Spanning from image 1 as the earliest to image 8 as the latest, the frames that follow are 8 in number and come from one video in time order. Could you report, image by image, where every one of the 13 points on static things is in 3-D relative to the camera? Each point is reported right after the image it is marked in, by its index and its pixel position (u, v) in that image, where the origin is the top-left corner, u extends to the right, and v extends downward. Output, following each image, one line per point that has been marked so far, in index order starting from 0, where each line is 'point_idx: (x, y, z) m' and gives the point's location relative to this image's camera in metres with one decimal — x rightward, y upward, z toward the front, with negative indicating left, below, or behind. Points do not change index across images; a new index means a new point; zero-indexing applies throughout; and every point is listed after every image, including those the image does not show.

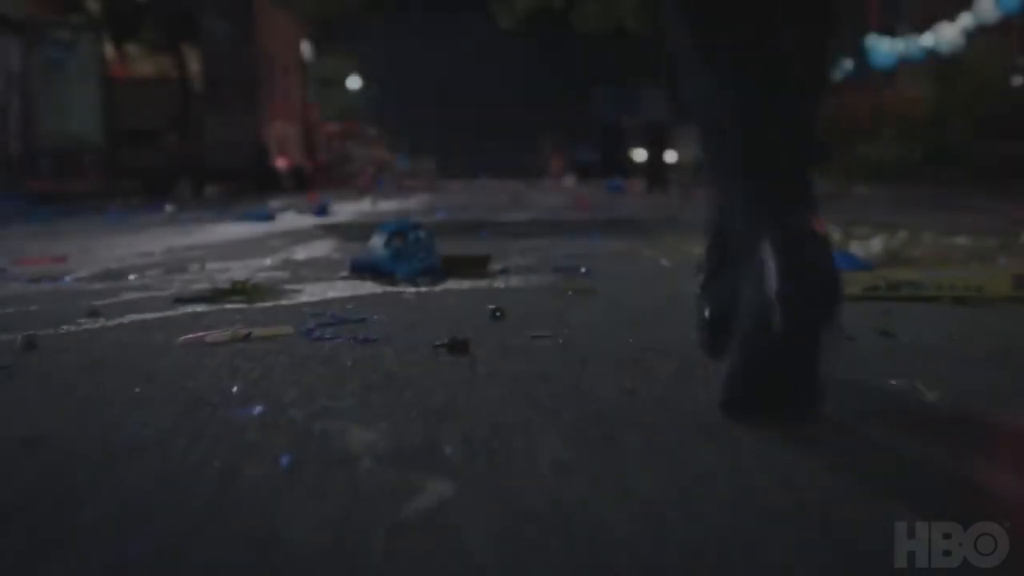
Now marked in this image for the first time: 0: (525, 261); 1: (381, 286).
0: (0.0, +0.1, +5.5) m
1: (-0.3, 0.0, +4.3) m
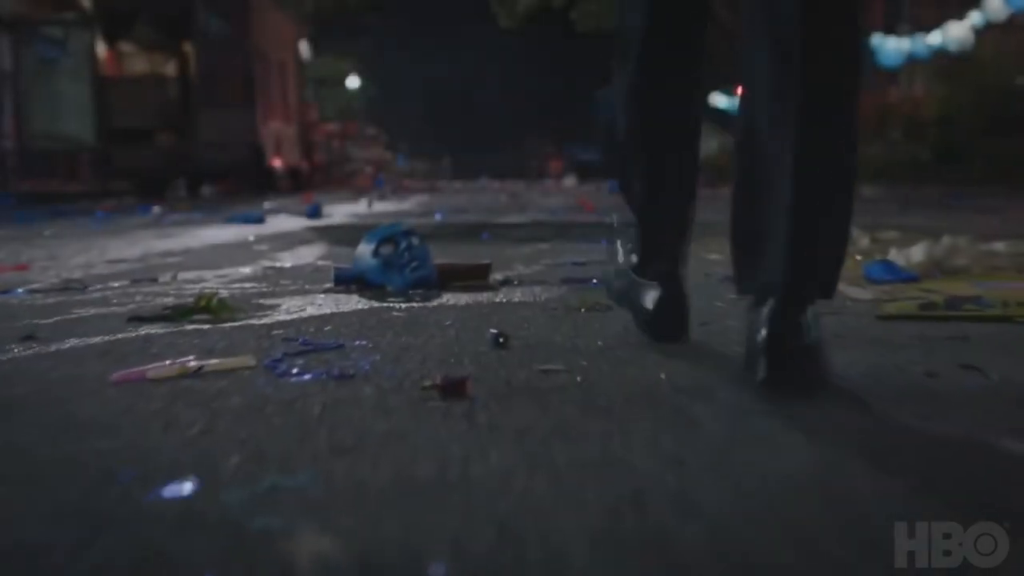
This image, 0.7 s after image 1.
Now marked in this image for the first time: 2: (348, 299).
0: (0.0, +0.1, +5.0) m
1: (-0.3, 0.0, +3.8) m
2: (-0.4, 0.0, +3.9) m
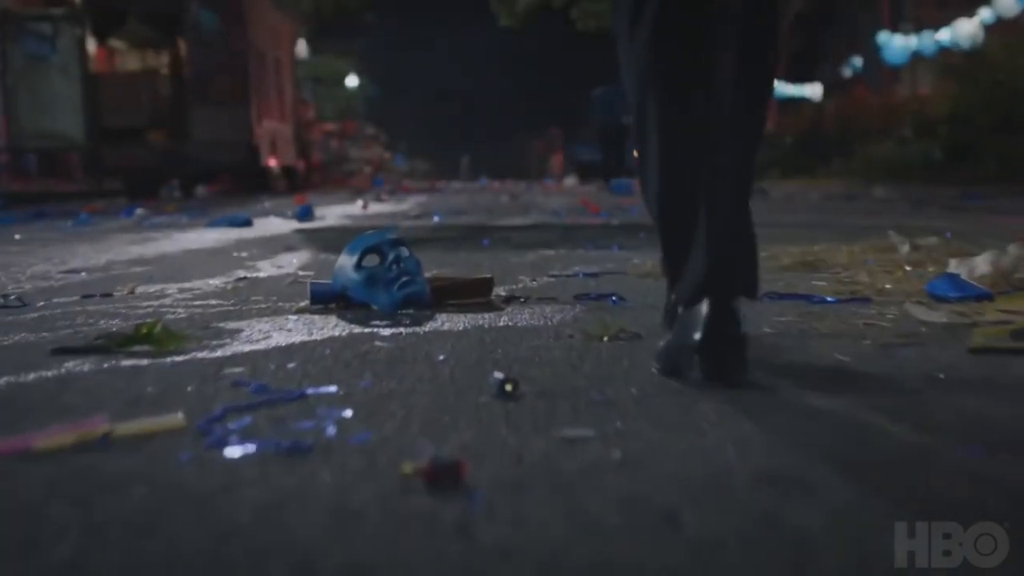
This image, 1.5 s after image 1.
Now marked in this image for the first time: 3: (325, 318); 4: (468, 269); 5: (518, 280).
0: (0.0, 0.0, +4.4) m
1: (-0.3, -0.1, +3.2) m
2: (-0.4, -0.1, +3.3) m
3: (-0.4, -0.1, +3.3) m
4: (-0.1, +0.1, +5.2) m
5: (0.0, 0.0, +4.6) m
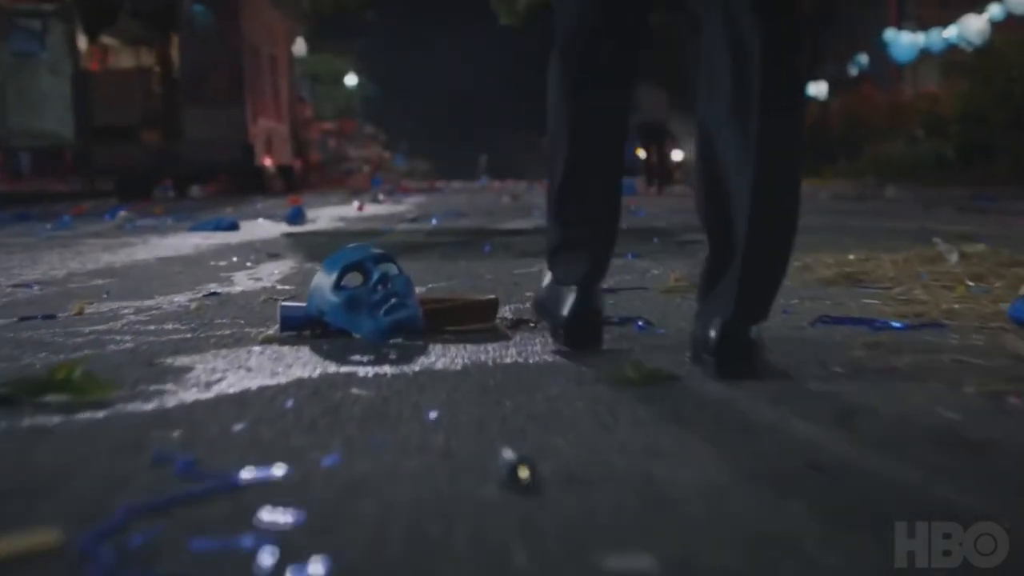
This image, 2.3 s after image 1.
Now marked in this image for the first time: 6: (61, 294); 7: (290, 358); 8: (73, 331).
0: (+0.1, 0.0, +3.8) m
1: (-0.3, -0.1, +2.7) m
2: (-0.3, -0.1, +2.7) m
3: (-0.3, -0.1, +2.8) m
4: (-0.1, 0.0, +4.6) m
5: (0.0, 0.0, +4.1) m
6: (-1.1, 0.0, +4.3) m
7: (-0.3, -0.1, +2.7) m
8: (-0.8, -0.1, +3.3) m
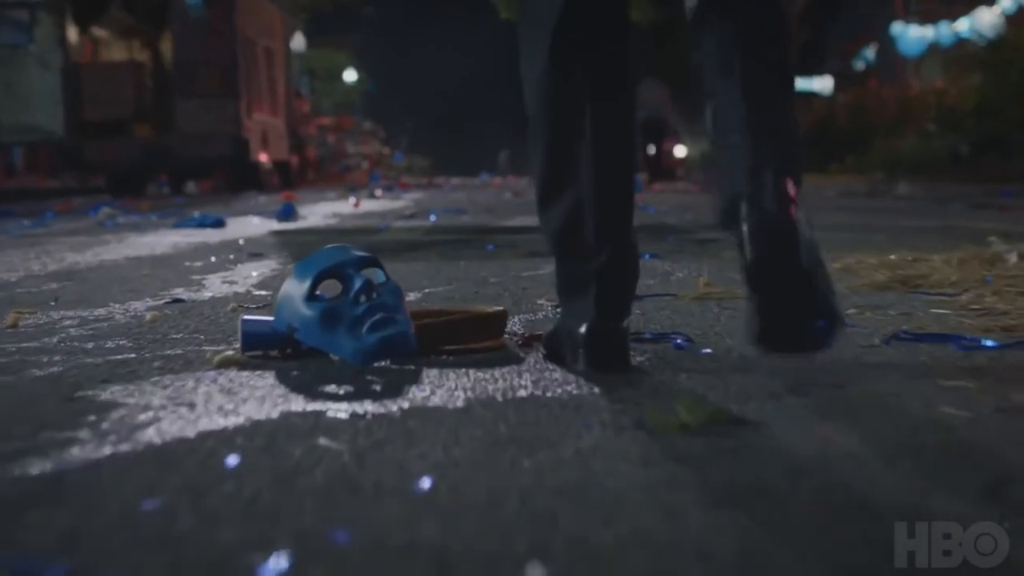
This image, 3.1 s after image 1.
0: (+0.1, 0.0, +3.3) m
1: (-0.3, -0.1, +2.1) m
2: (-0.3, -0.1, +2.2) m
3: (-0.3, -0.1, +2.2) m
4: (-0.1, 0.0, +4.1) m
5: (0.0, 0.0, +3.5) m
6: (-1.1, 0.0, +3.8) m
7: (-0.3, -0.1, +2.1) m
8: (-0.8, -0.1, +2.7) m
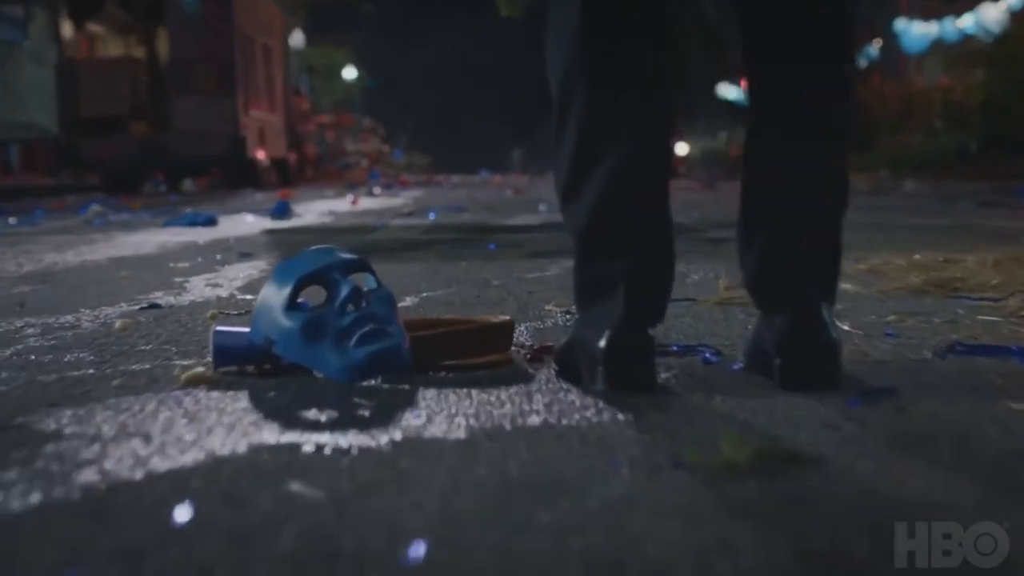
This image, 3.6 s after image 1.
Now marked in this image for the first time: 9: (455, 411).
0: (+0.1, -0.1, +3.0) m
1: (-0.3, -0.1, +1.8) m
2: (-0.3, -0.1, +1.9) m
3: (-0.3, -0.1, +1.9) m
4: (-0.1, 0.0, +3.8) m
5: (+0.1, 0.0, +3.2) m
6: (-1.1, 0.0, +3.5) m
7: (-0.3, -0.1, +1.8) m
8: (-0.8, -0.1, +2.4) m
9: (-0.1, -0.1, +1.9) m
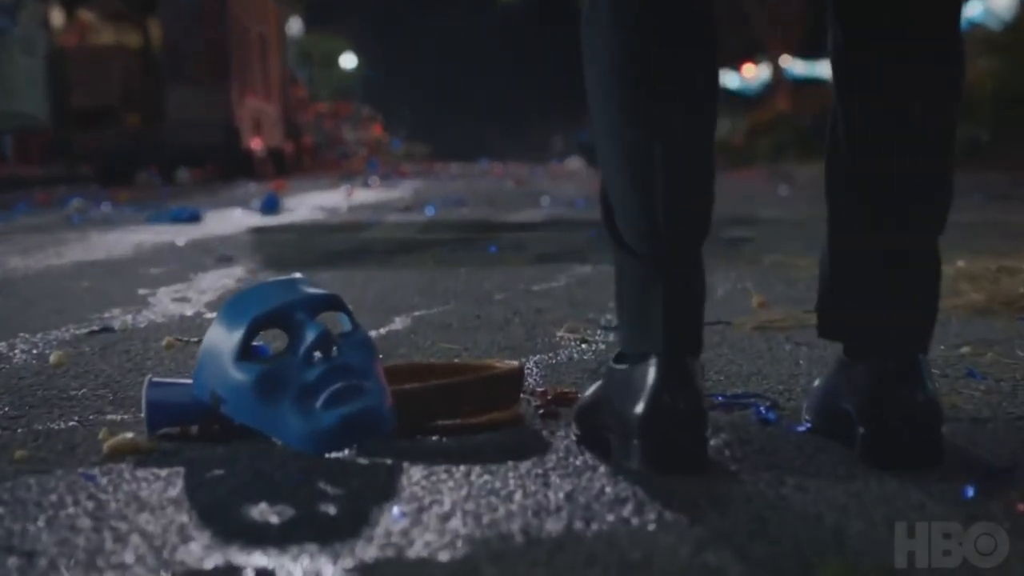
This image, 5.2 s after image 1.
0: (+0.1, -0.1, +2.6) m
1: (-0.3, -0.2, +1.4) m
2: (-0.3, -0.2, +1.4) m
3: (-0.3, -0.2, +1.5) m
4: (-0.1, 0.0, +3.4) m
5: (+0.1, -0.1, +2.8) m
6: (-1.1, -0.1, +3.0) m
7: (-0.3, -0.2, +1.4) m
8: (-0.8, -0.1, +2.0) m
9: (-0.1, -0.2, +1.4) m
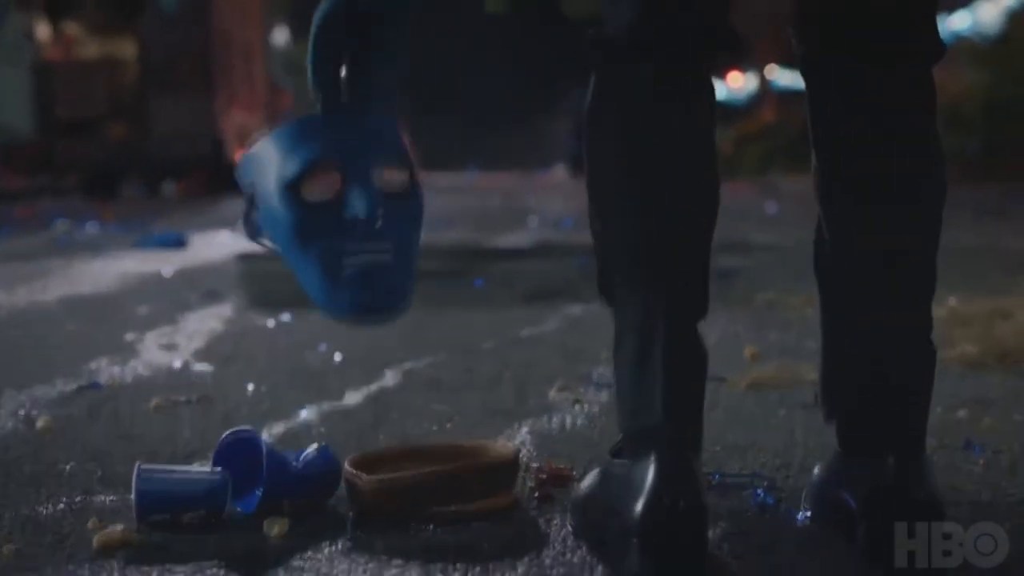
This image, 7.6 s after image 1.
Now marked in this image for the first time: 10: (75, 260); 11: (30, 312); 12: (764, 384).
0: (+0.1, -0.2, +2.5) m
1: (-0.3, -0.3, +1.4) m
2: (-0.3, -0.3, +1.4) m
3: (-0.3, -0.3, +1.5) m
4: (-0.1, -0.1, +3.3) m
5: (+0.1, -0.2, +2.8) m
6: (-1.1, -0.2, +3.0) m
7: (-0.3, -0.3, +1.4) m
8: (-0.8, -0.2, +2.0) m
9: (-0.1, -0.3, +1.4) m
10: (-1.8, +0.1, +7.1) m
11: (-1.3, -0.1, +4.5) m
12: (+0.4, -0.2, +2.8) m
